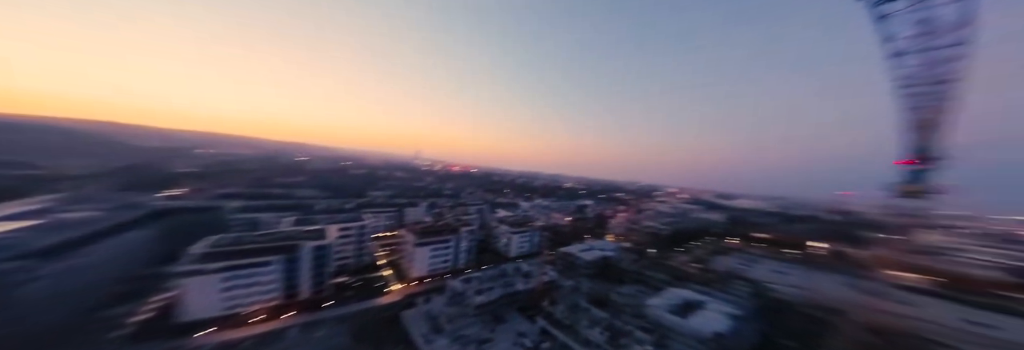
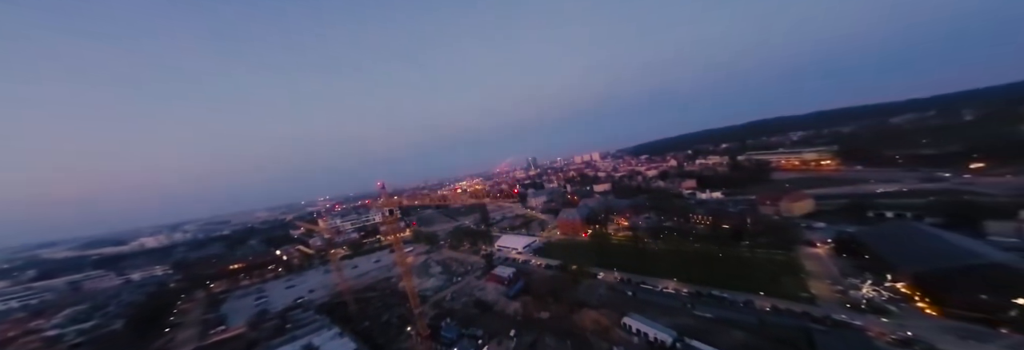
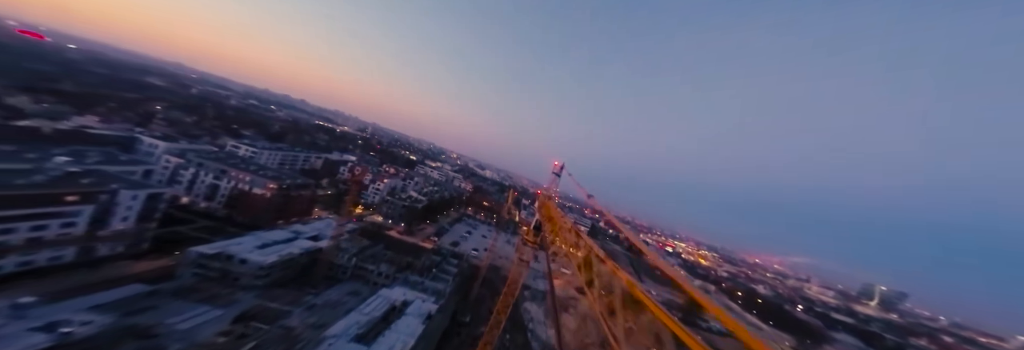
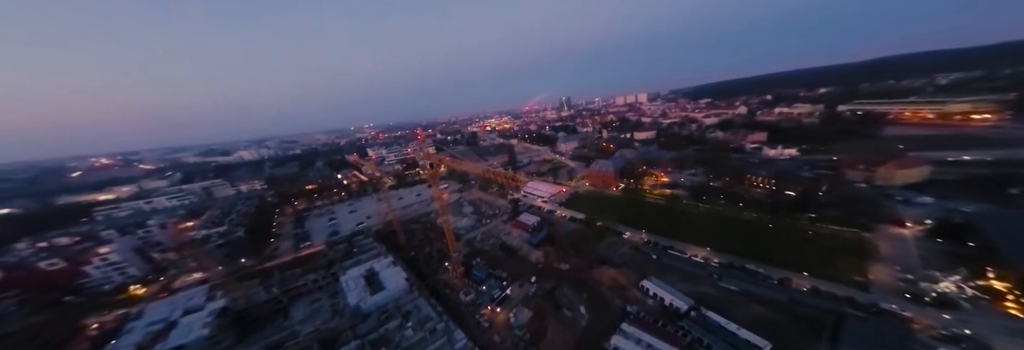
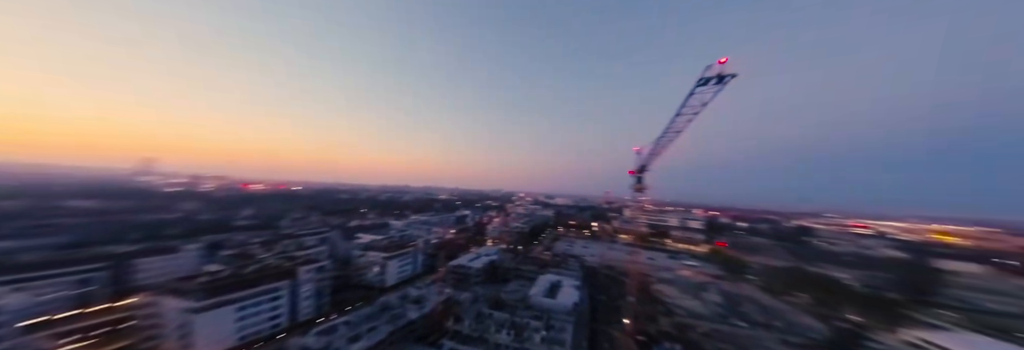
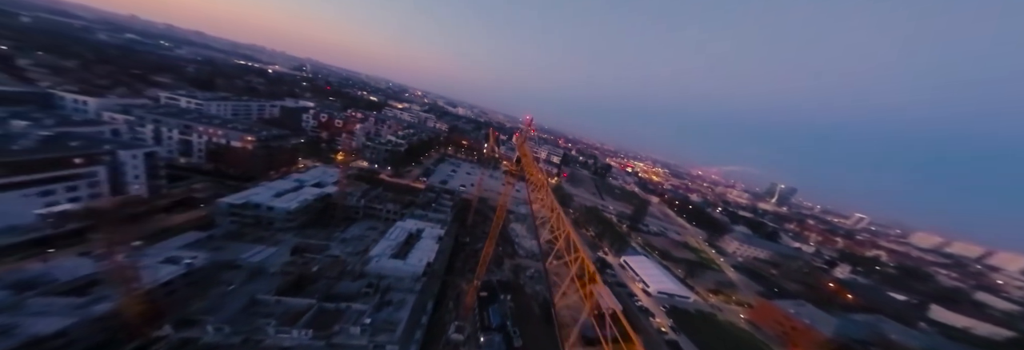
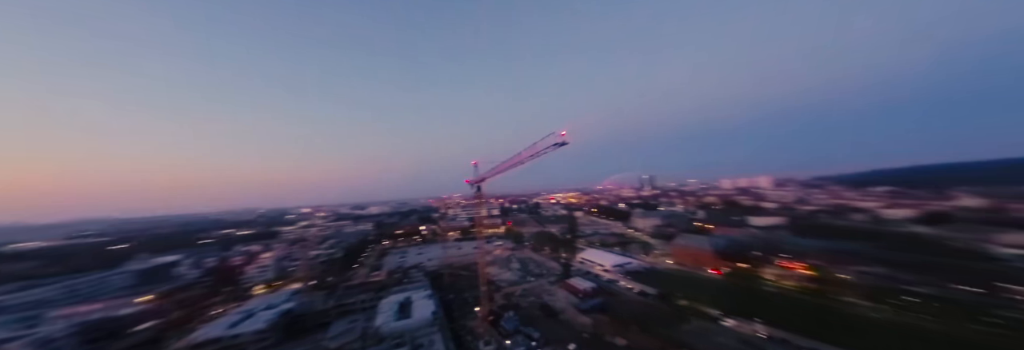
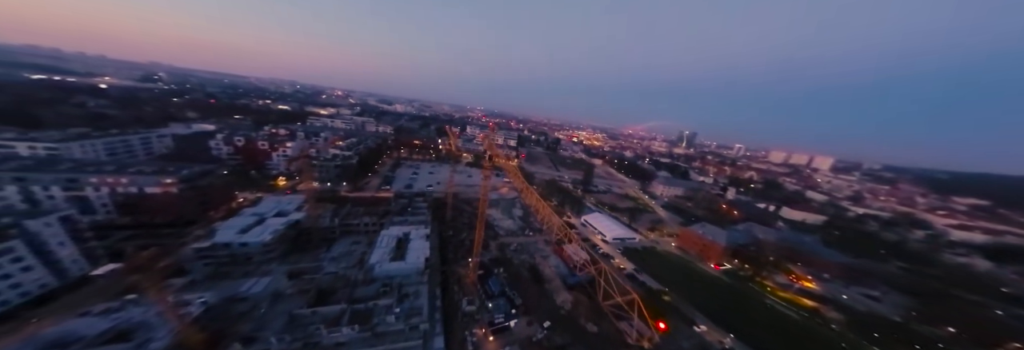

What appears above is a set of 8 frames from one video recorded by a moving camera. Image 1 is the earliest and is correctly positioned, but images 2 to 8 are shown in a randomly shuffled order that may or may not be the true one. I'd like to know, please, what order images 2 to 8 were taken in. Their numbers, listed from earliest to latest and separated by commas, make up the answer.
5, 7, 2, 4, 8, 6, 3
